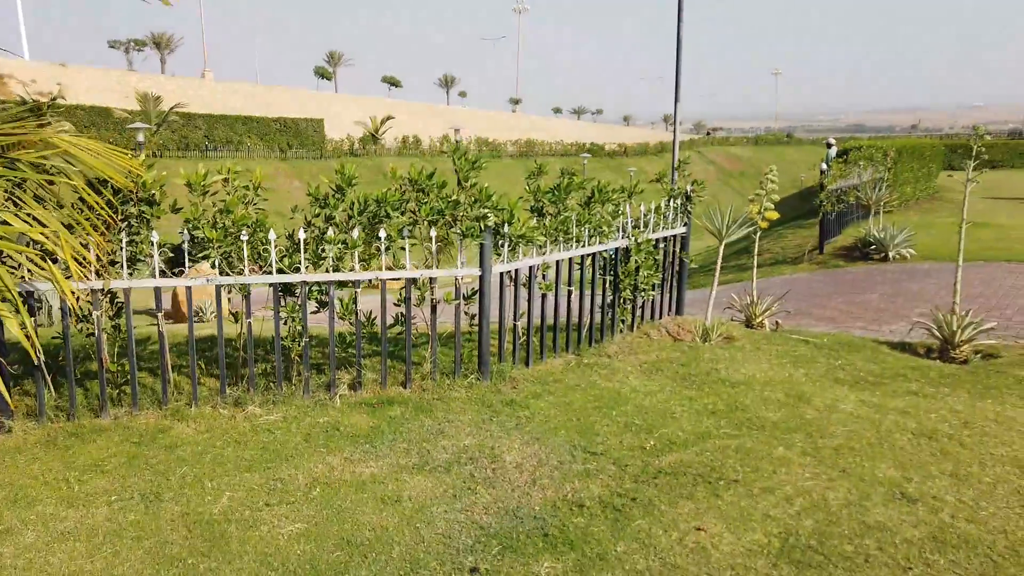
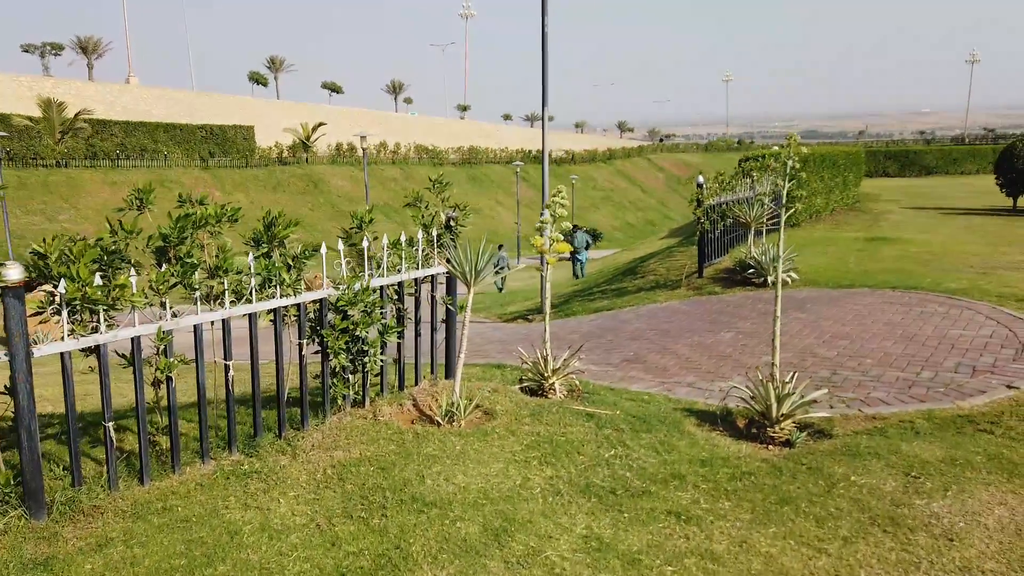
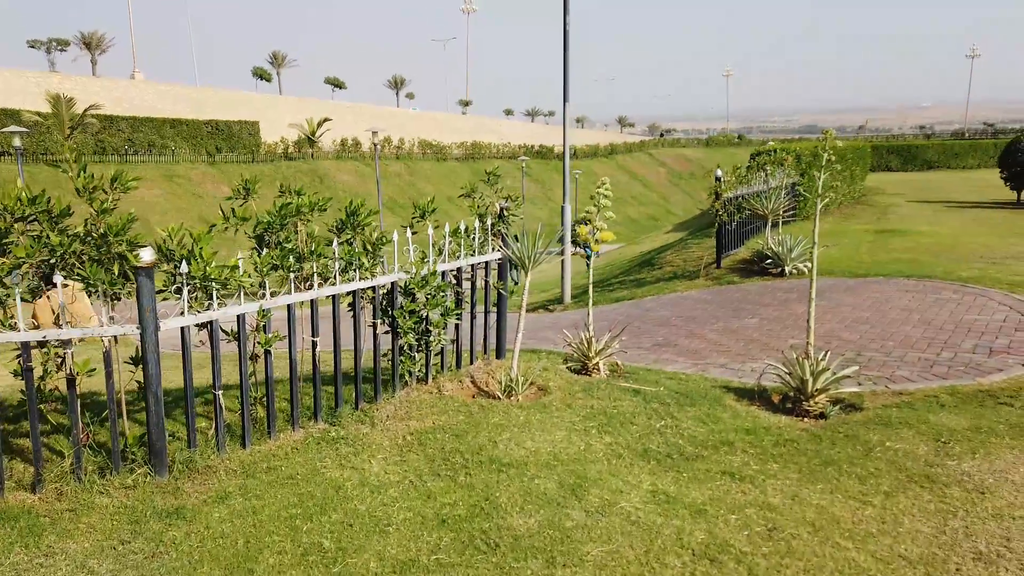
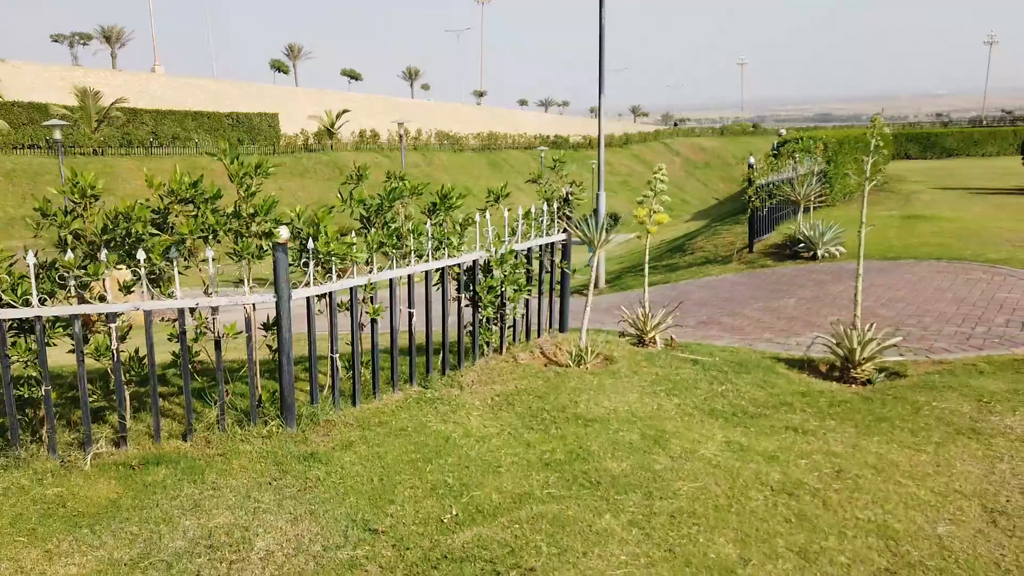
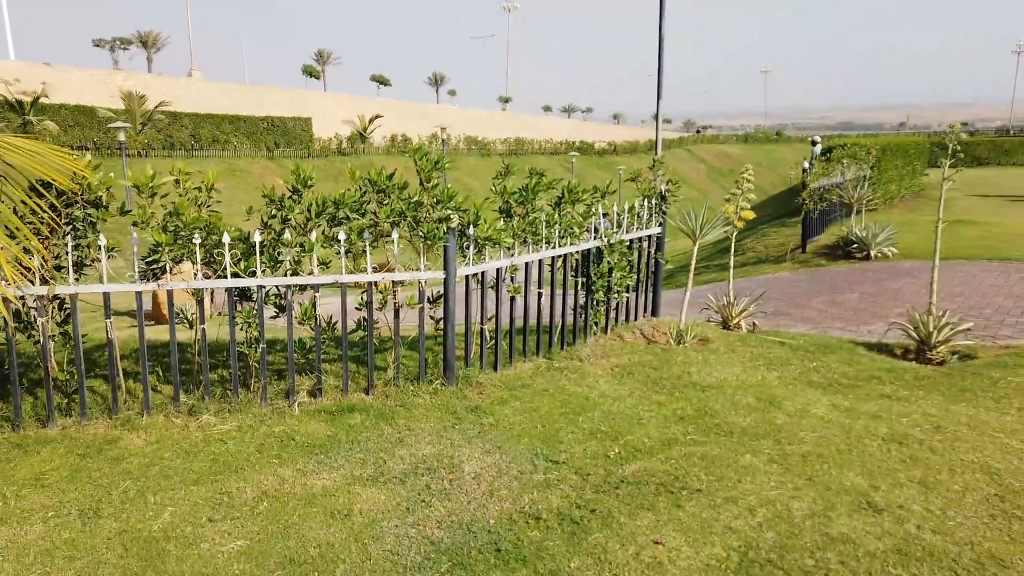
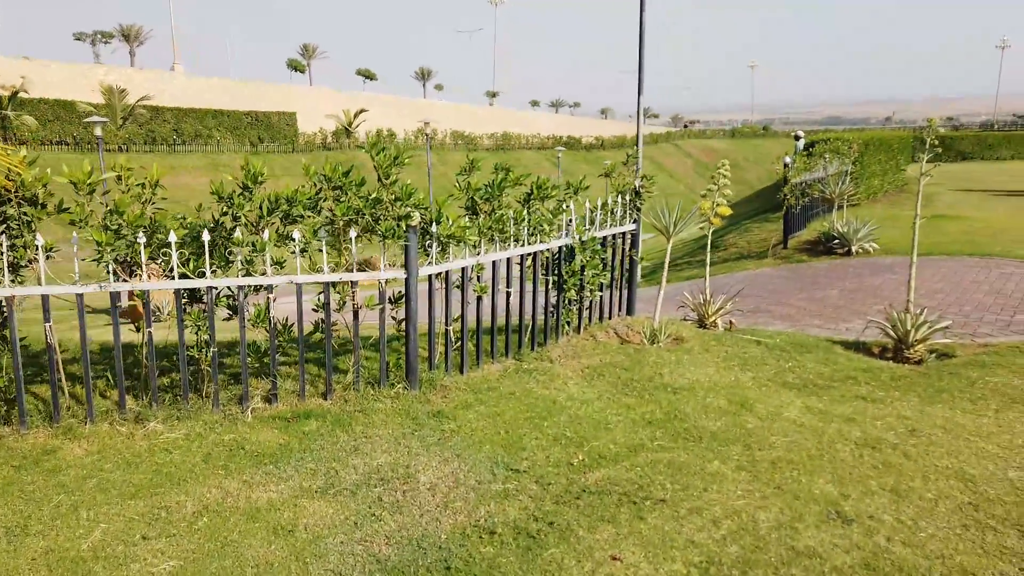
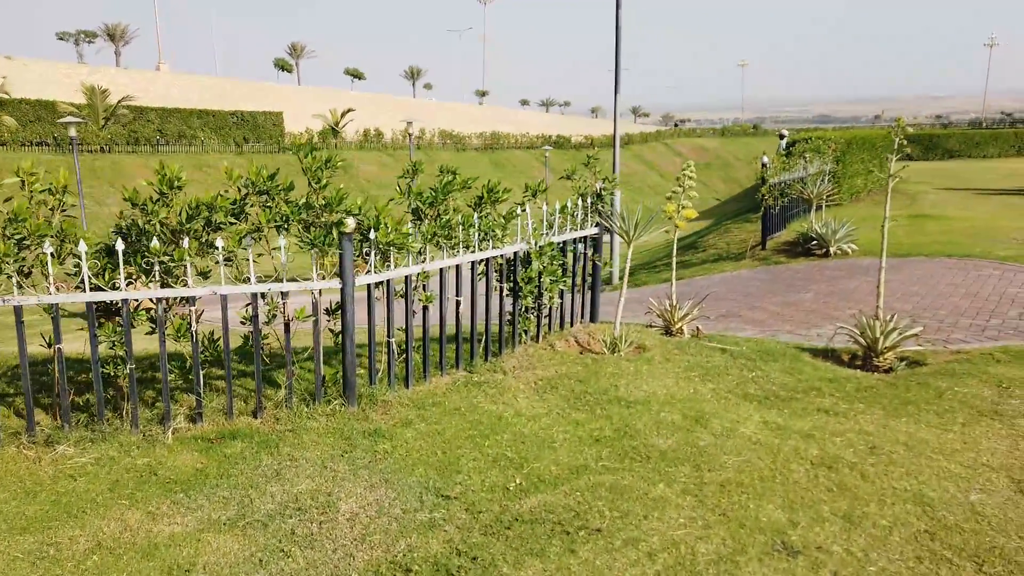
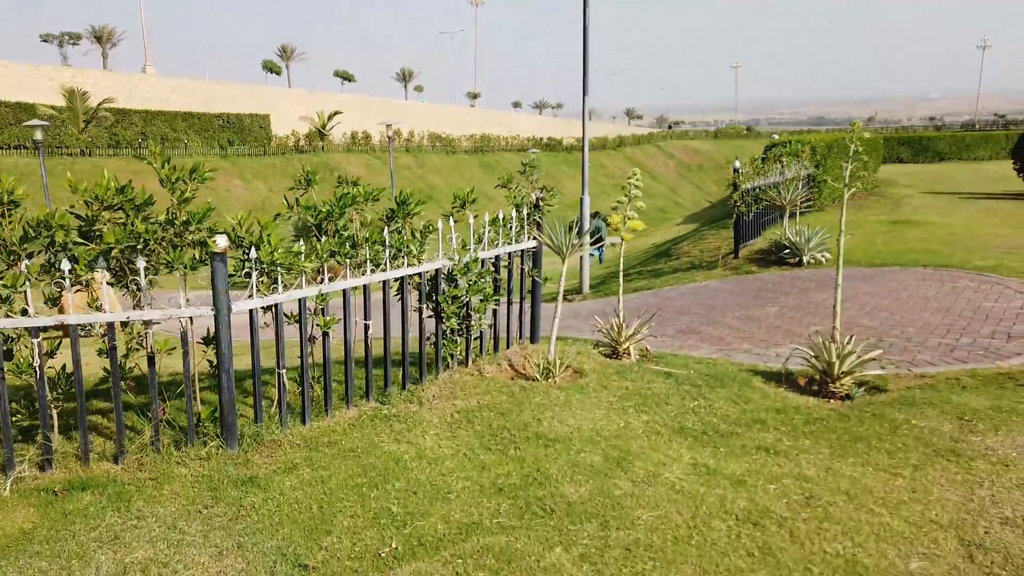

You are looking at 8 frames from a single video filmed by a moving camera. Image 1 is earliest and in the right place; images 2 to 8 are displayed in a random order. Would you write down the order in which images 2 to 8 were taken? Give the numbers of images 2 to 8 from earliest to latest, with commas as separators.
5, 6, 7, 4, 8, 3, 2
